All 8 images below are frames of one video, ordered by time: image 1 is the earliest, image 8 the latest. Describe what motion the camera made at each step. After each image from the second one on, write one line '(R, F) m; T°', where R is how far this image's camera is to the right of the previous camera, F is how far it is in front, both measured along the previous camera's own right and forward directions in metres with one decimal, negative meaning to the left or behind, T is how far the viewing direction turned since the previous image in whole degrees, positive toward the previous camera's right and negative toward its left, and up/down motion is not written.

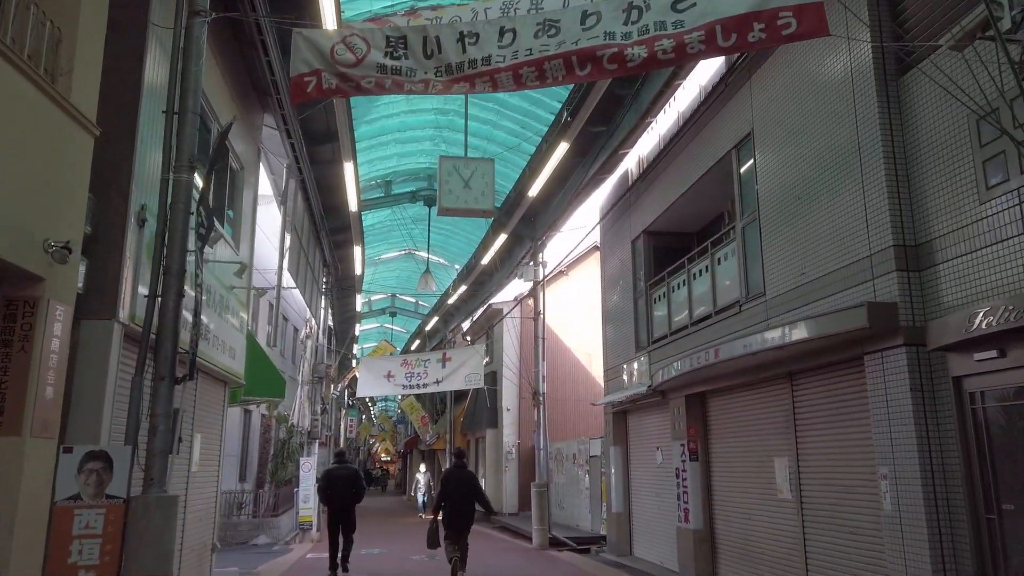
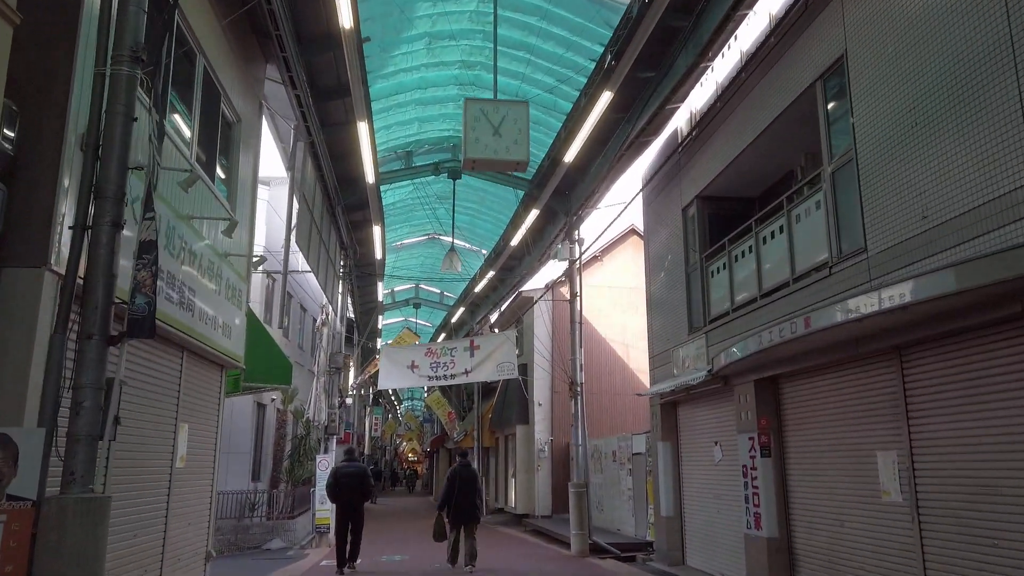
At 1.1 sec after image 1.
(-0.2, +1.6) m; -2°
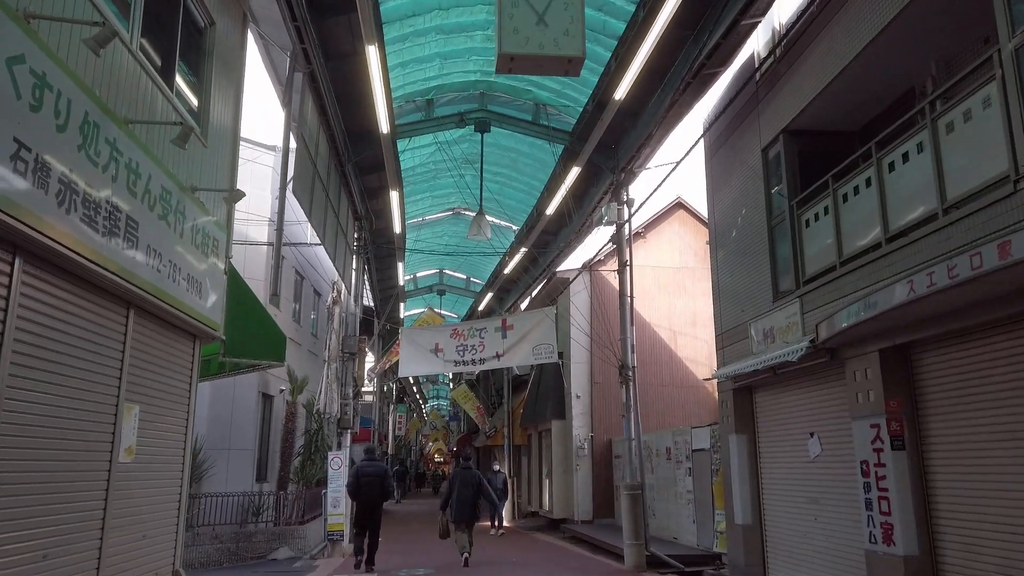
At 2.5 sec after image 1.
(-0.2, +2.2) m; -2°
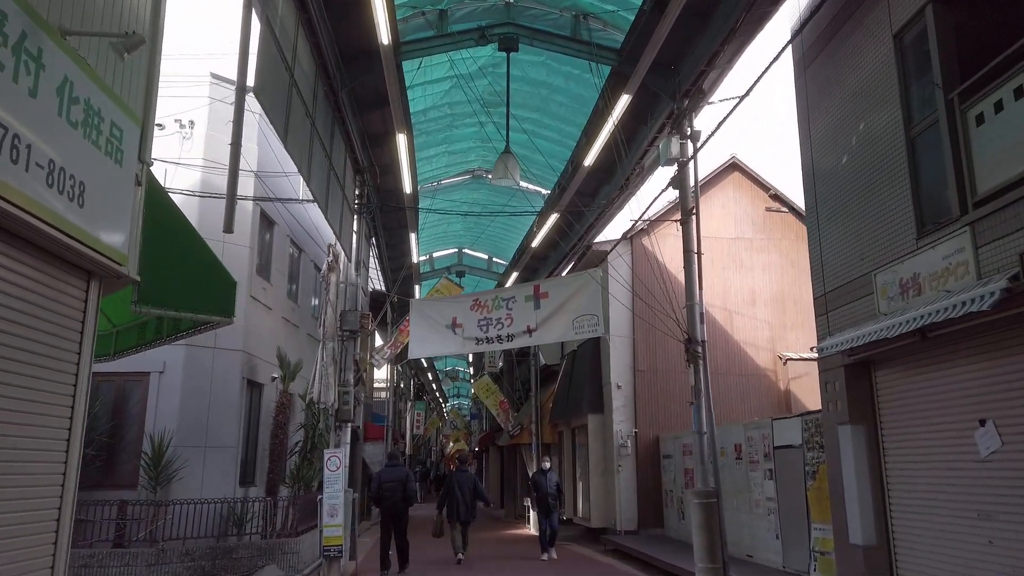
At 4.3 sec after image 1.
(-0.2, +2.6) m; -2°
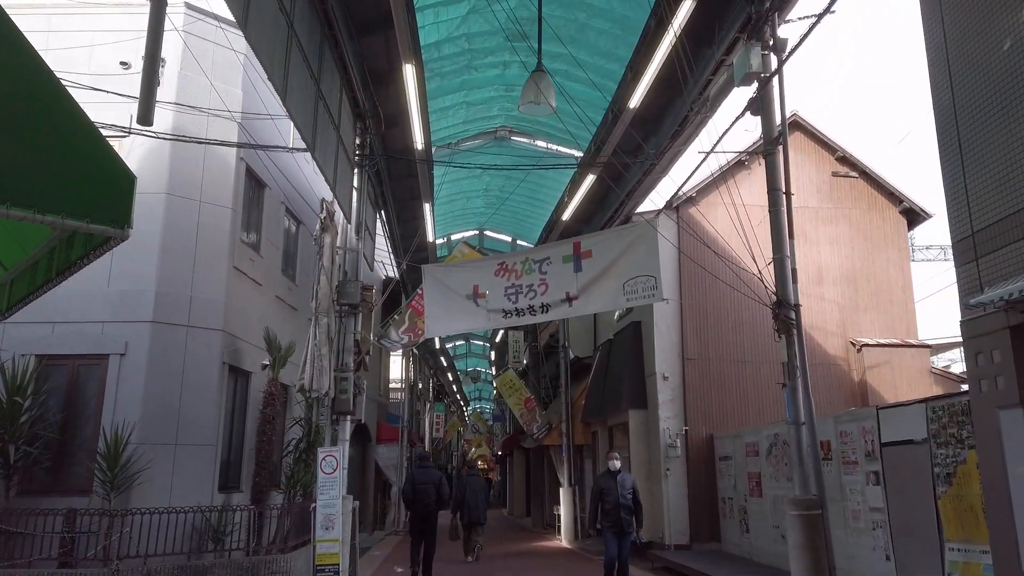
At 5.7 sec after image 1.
(-0.2, +2.2) m; -2°
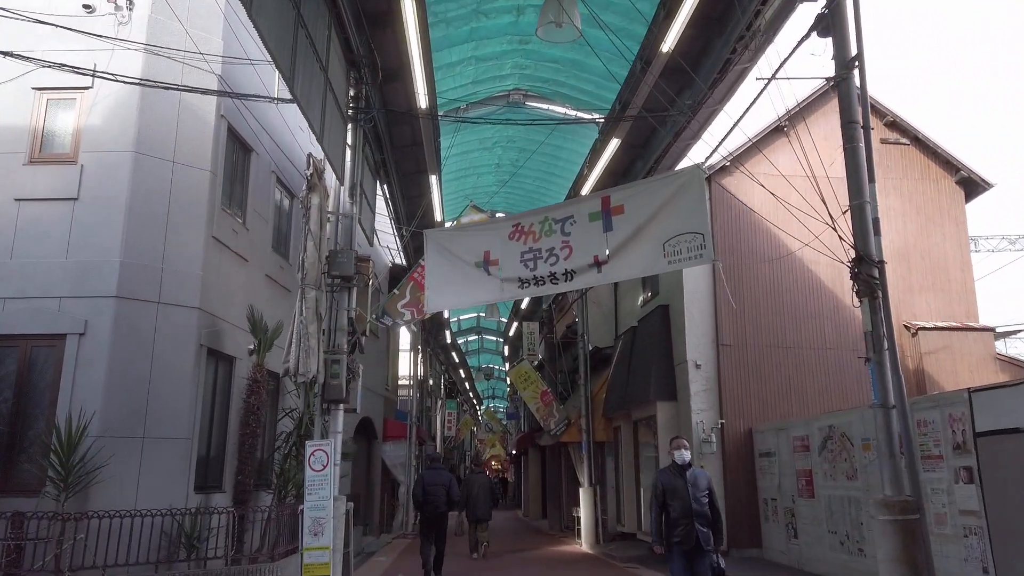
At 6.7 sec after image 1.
(0.0, +1.4) m; -1°
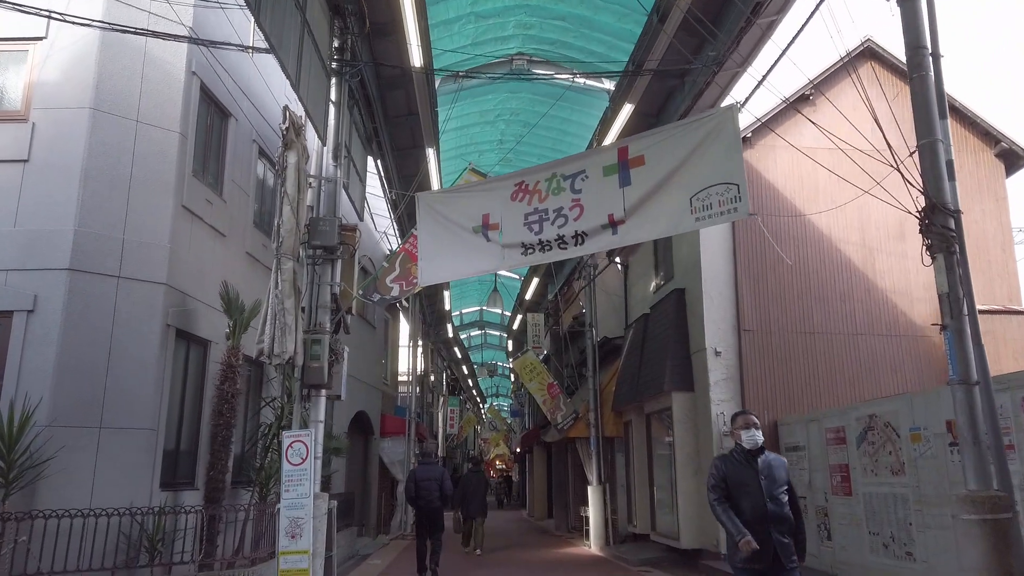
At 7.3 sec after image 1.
(0.0, +1.0) m; 0°
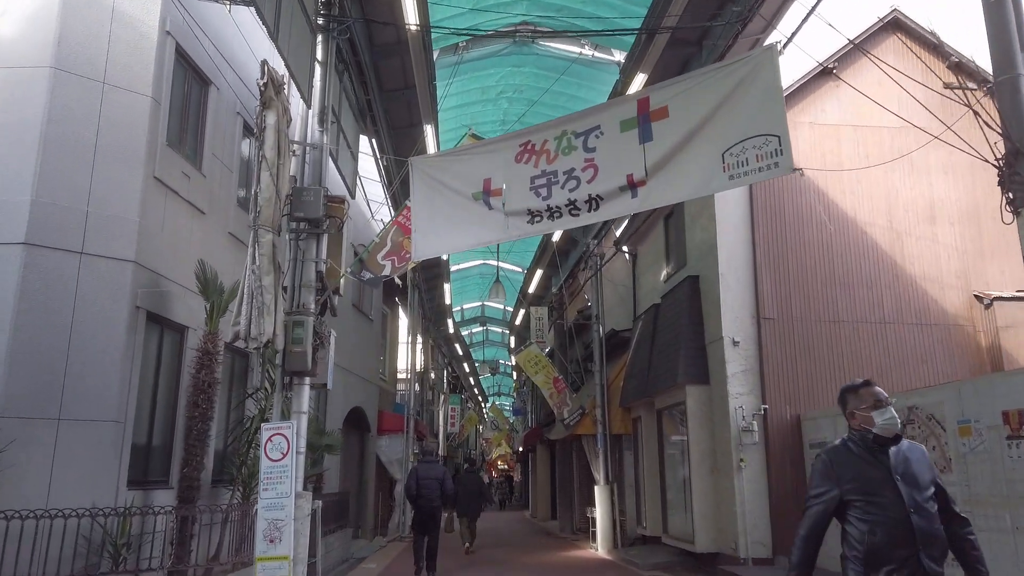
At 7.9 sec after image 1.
(0.0, +0.8) m; 0°
